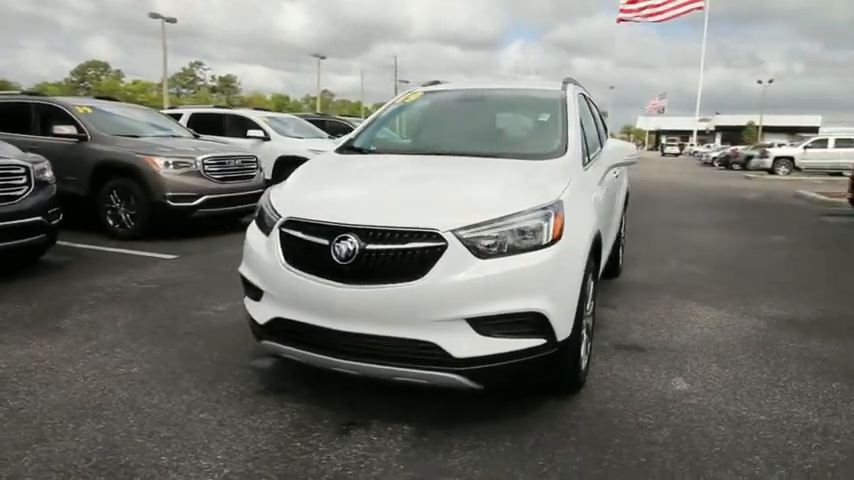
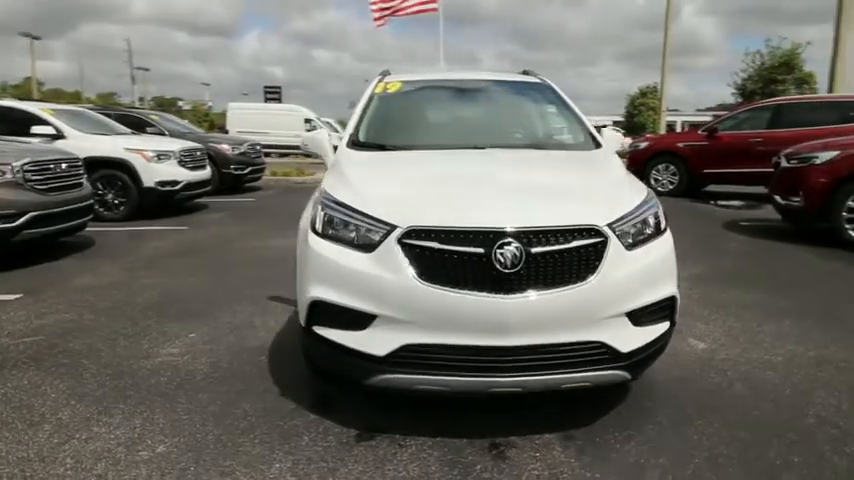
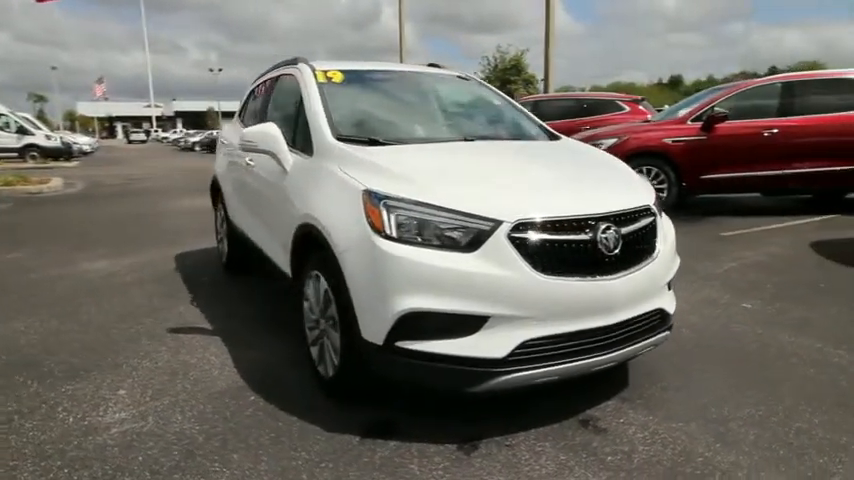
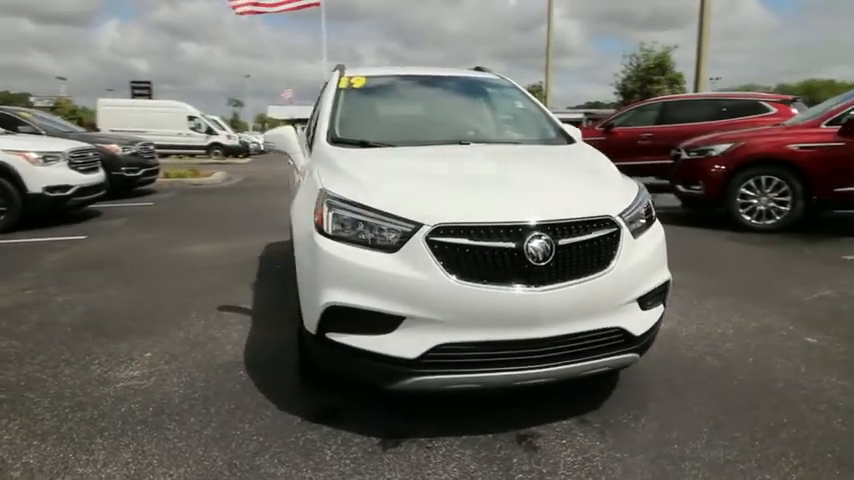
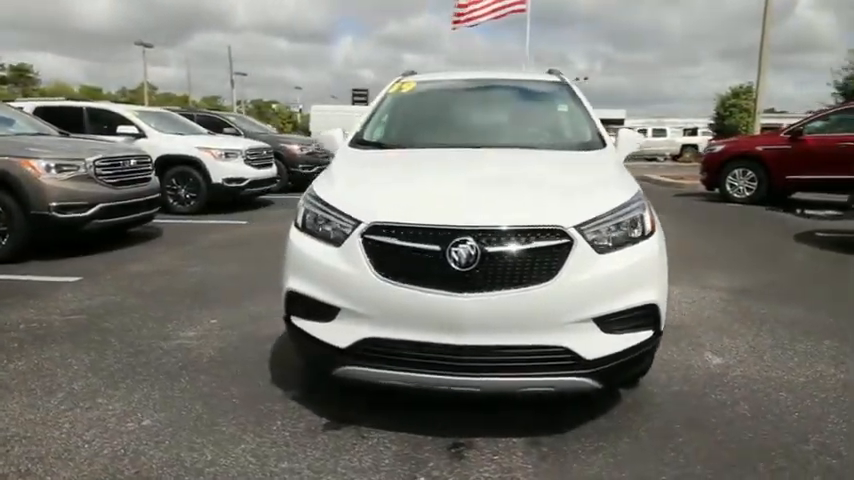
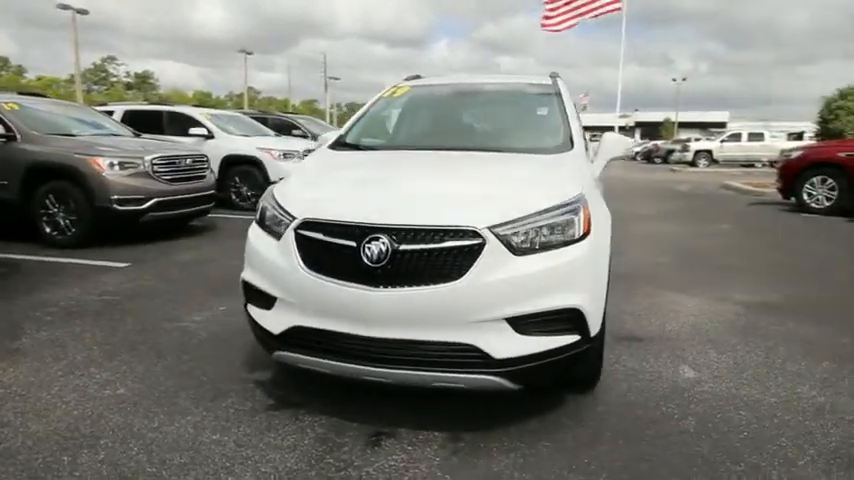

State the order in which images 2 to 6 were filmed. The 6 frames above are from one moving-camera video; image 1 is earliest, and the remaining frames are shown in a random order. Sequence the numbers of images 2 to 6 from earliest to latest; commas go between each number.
6, 5, 2, 4, 3
